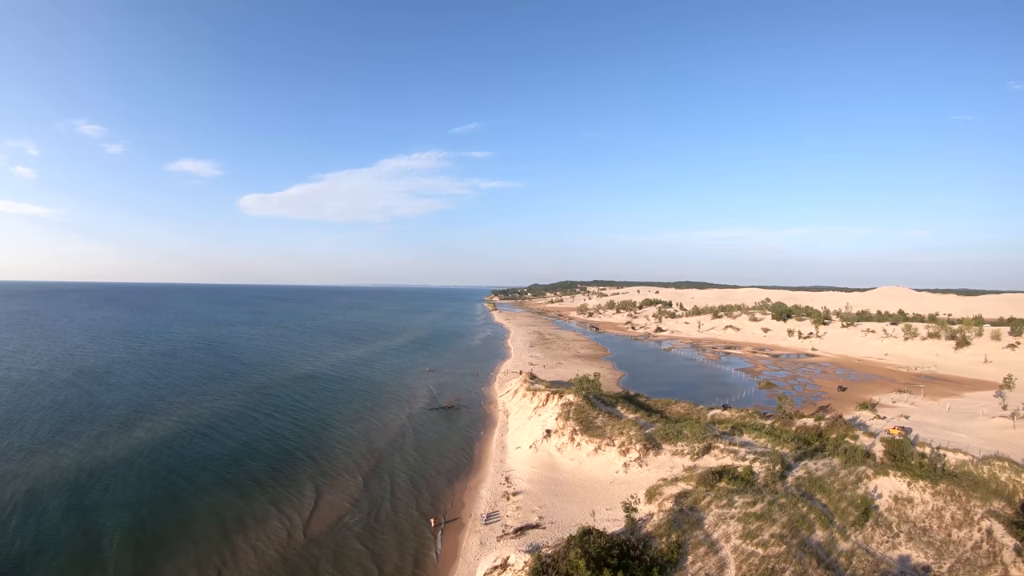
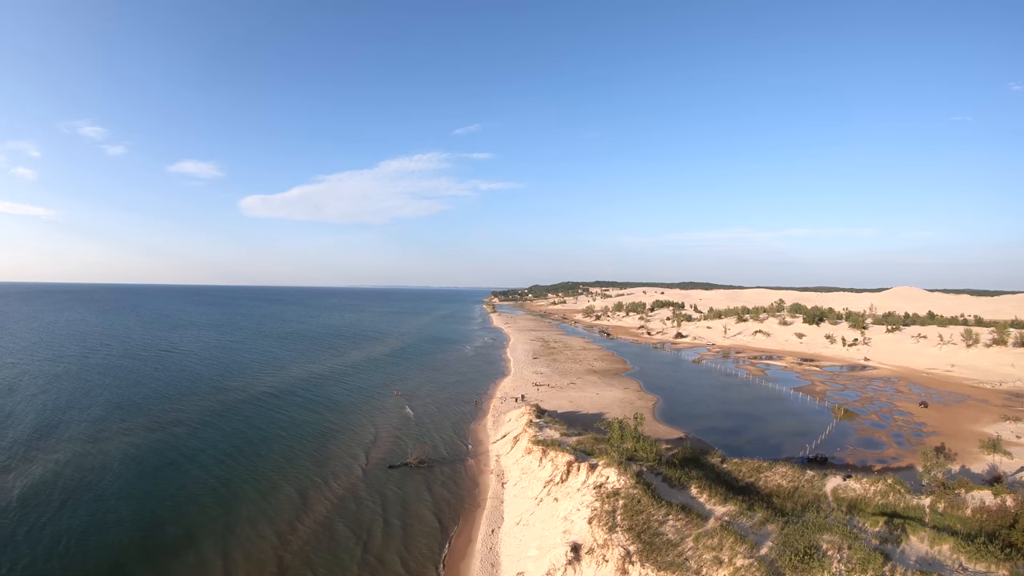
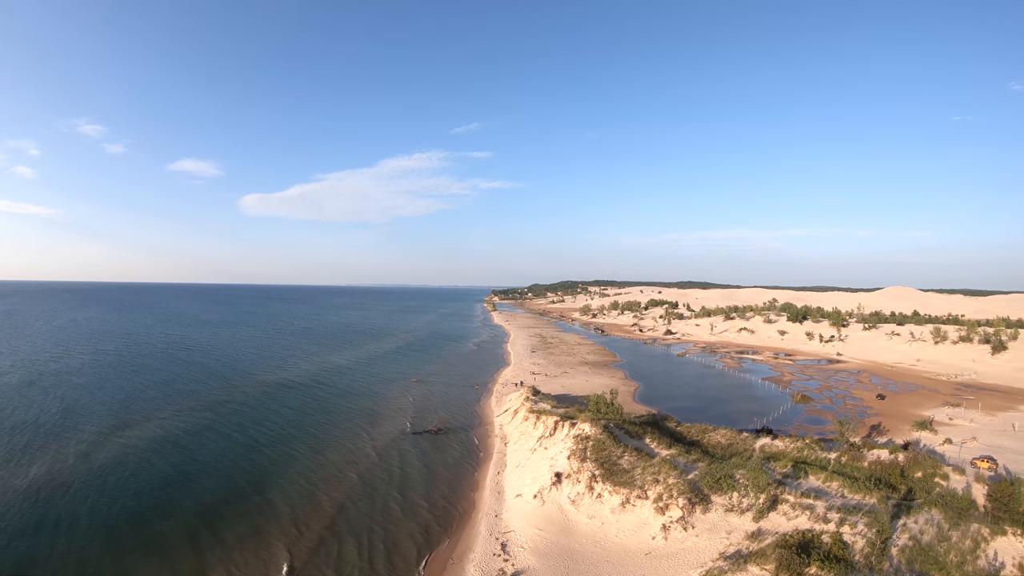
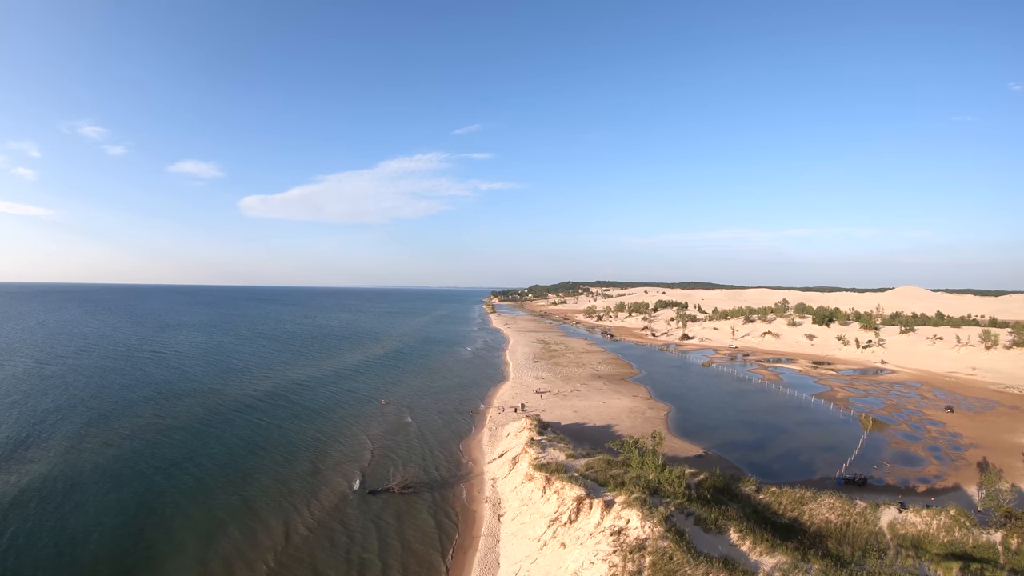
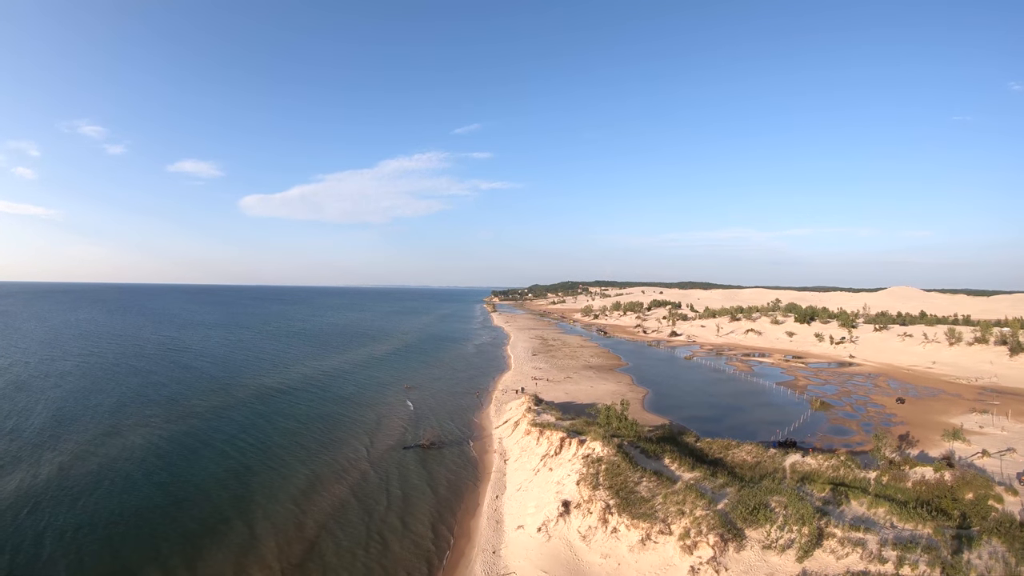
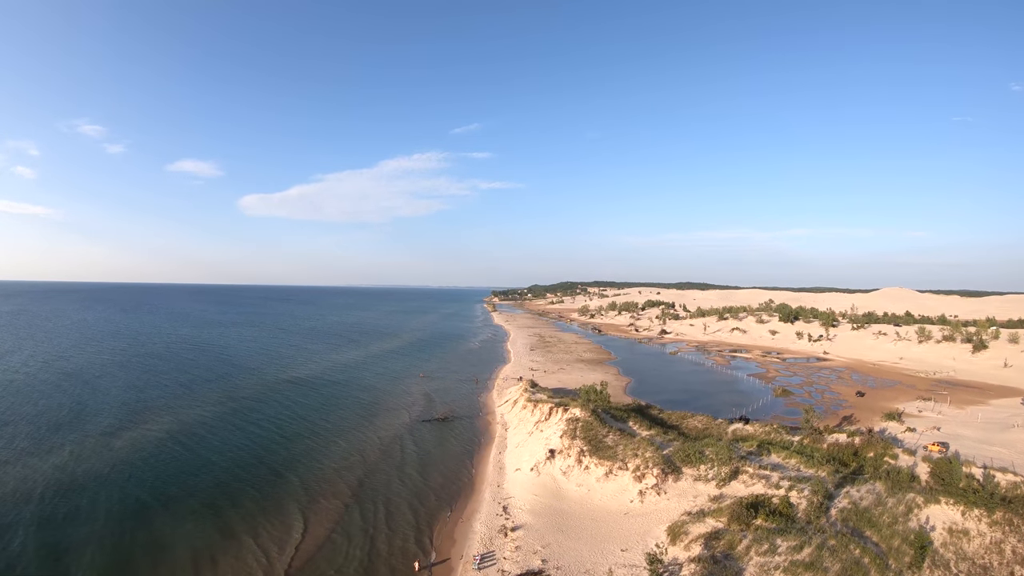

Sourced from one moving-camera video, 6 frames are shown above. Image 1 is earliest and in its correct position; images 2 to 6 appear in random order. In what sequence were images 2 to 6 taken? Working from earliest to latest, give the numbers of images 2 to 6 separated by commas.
6, 3, 5, 2, 4
